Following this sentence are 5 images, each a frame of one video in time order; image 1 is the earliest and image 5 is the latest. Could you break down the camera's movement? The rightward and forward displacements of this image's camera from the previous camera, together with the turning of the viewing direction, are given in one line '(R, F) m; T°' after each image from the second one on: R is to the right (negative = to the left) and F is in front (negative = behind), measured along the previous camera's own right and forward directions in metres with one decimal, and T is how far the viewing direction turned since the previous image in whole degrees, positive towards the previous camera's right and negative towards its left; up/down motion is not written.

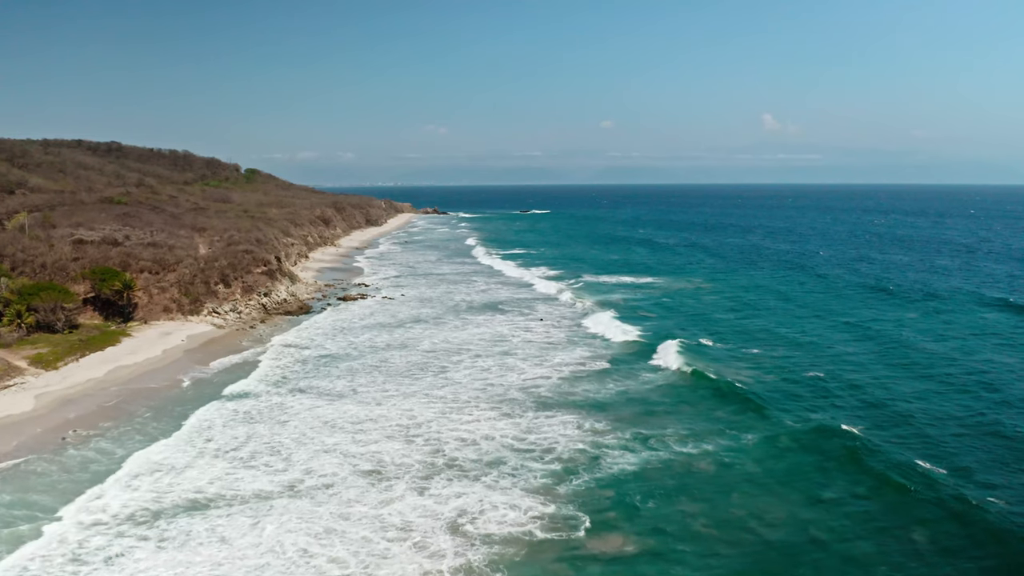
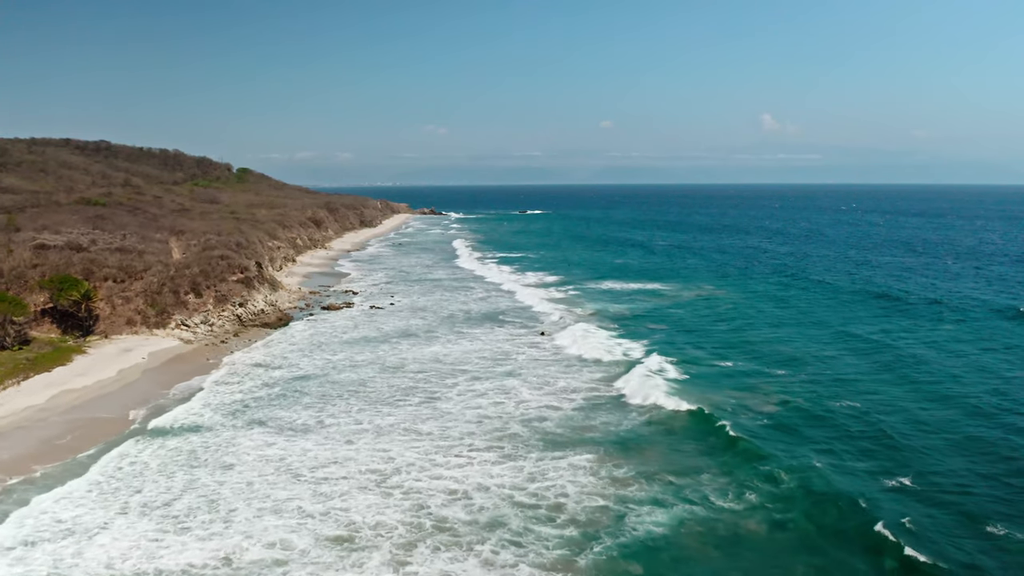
(0.0, +2.9) m; 0°
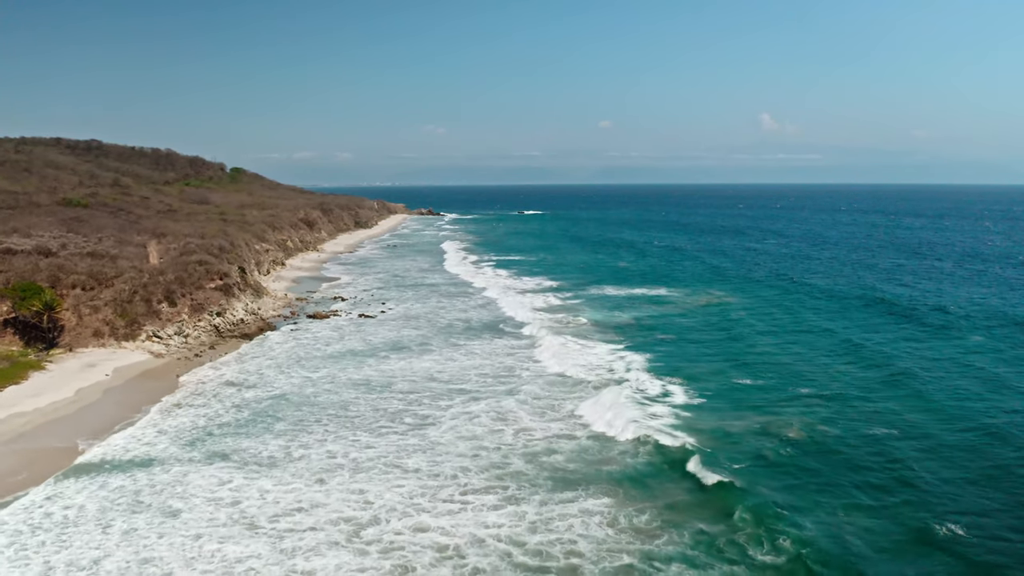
(0.0, +2.2) m; 0°
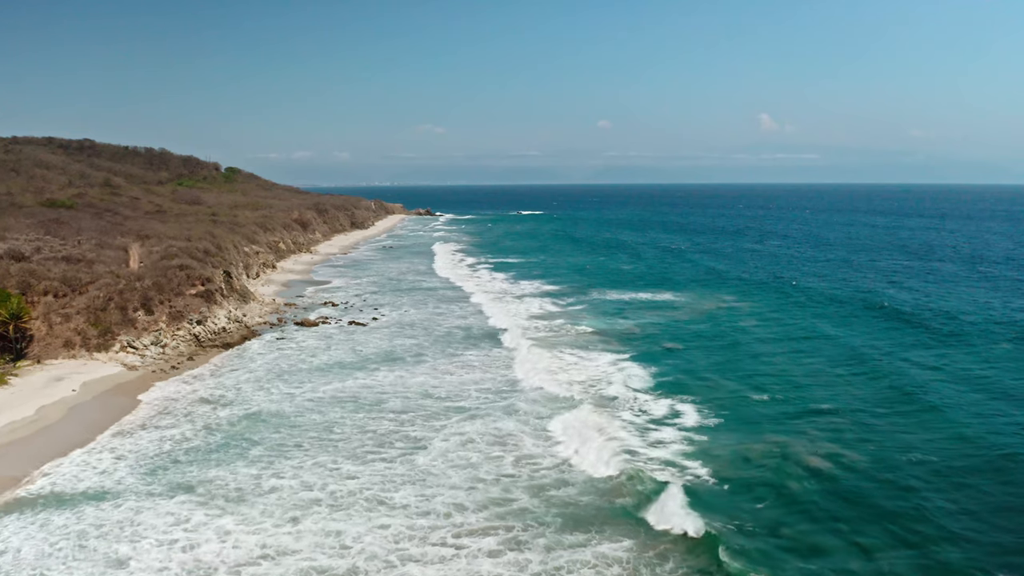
(0.0, +1.7) m; 0°
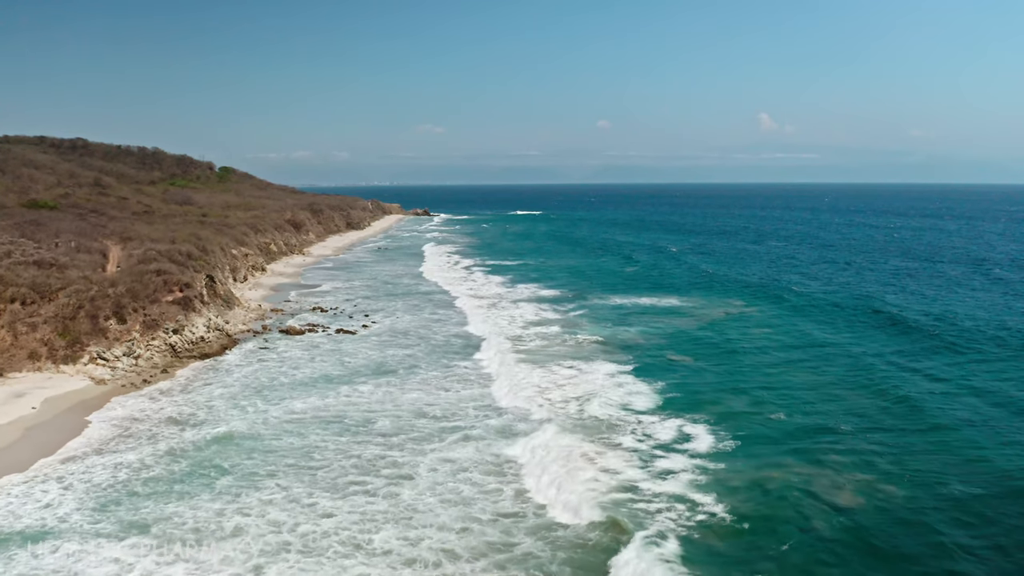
(+0.1, +1.7) m; 0°
